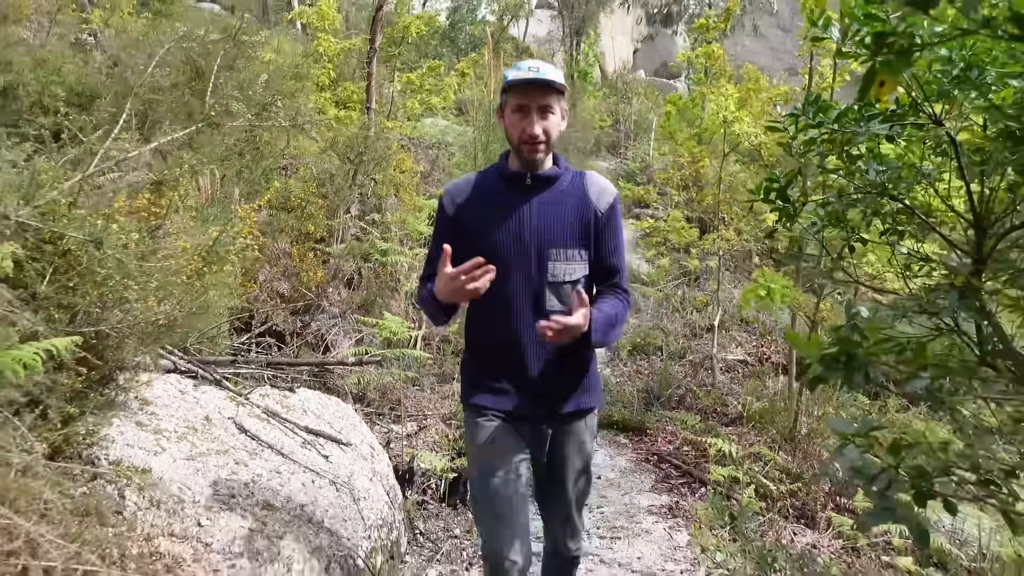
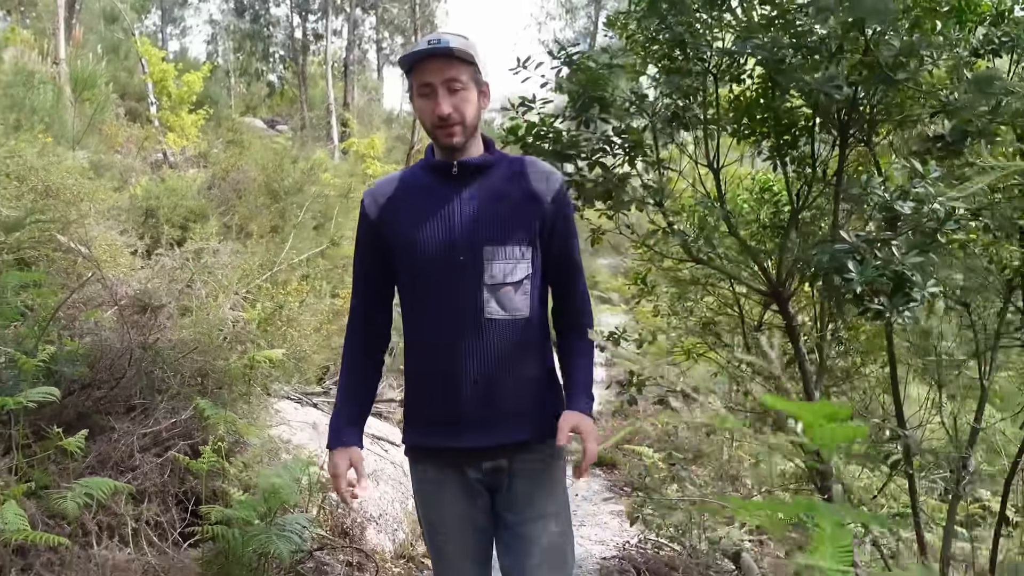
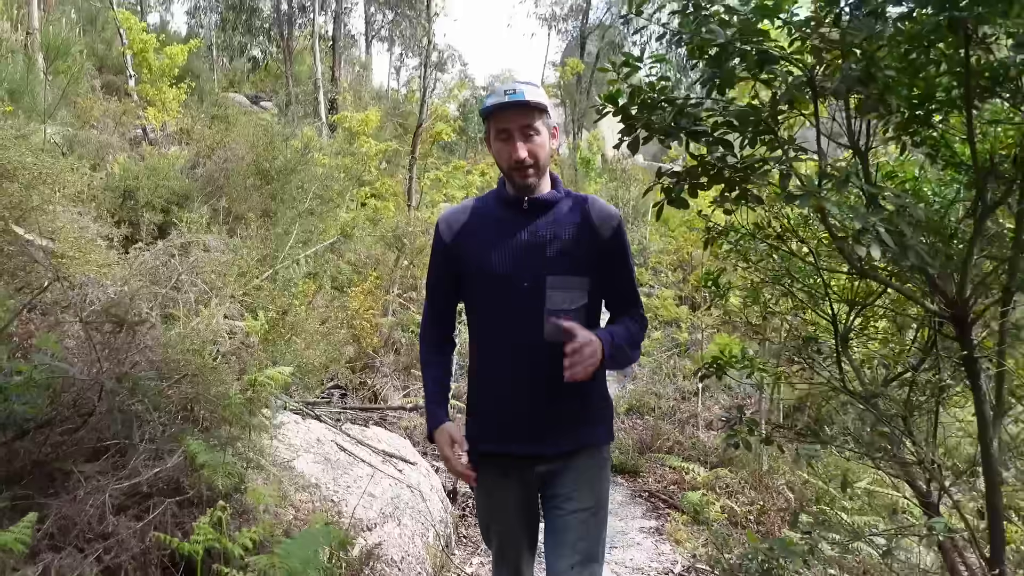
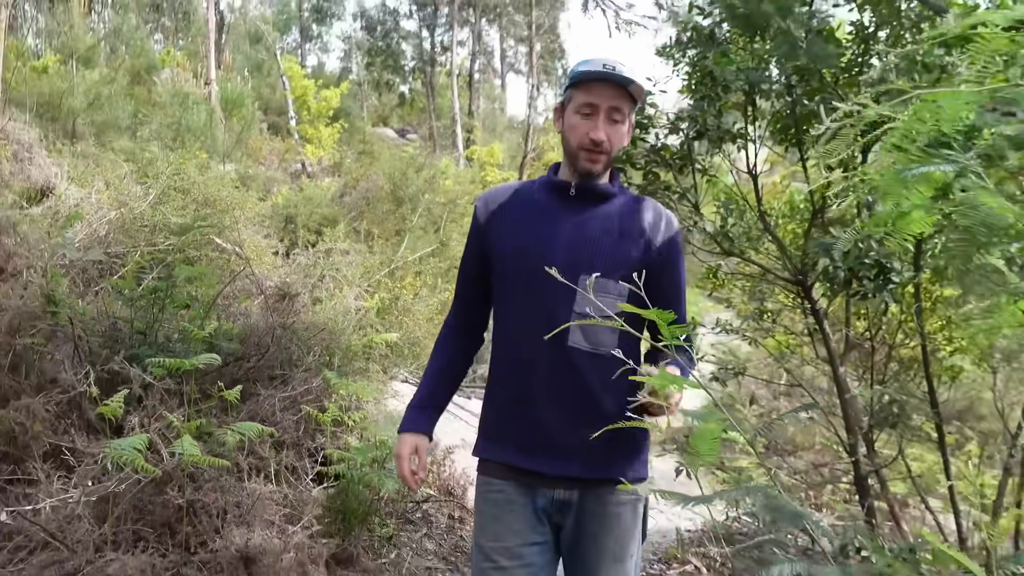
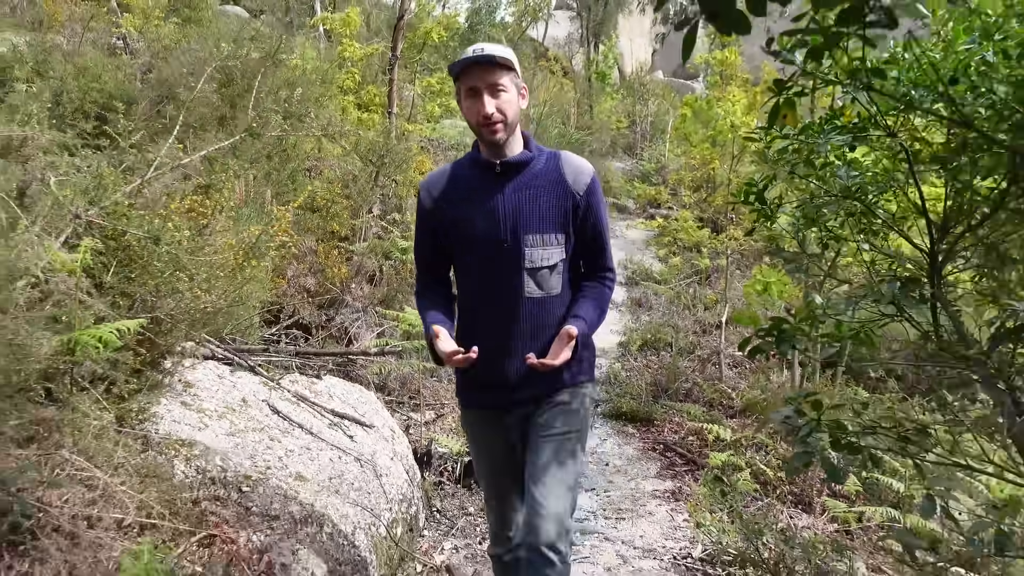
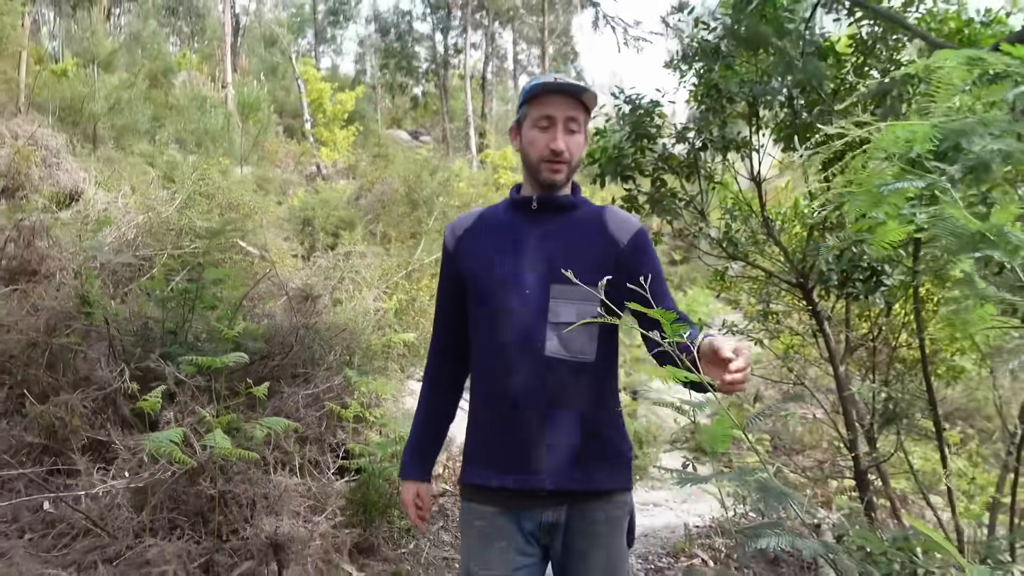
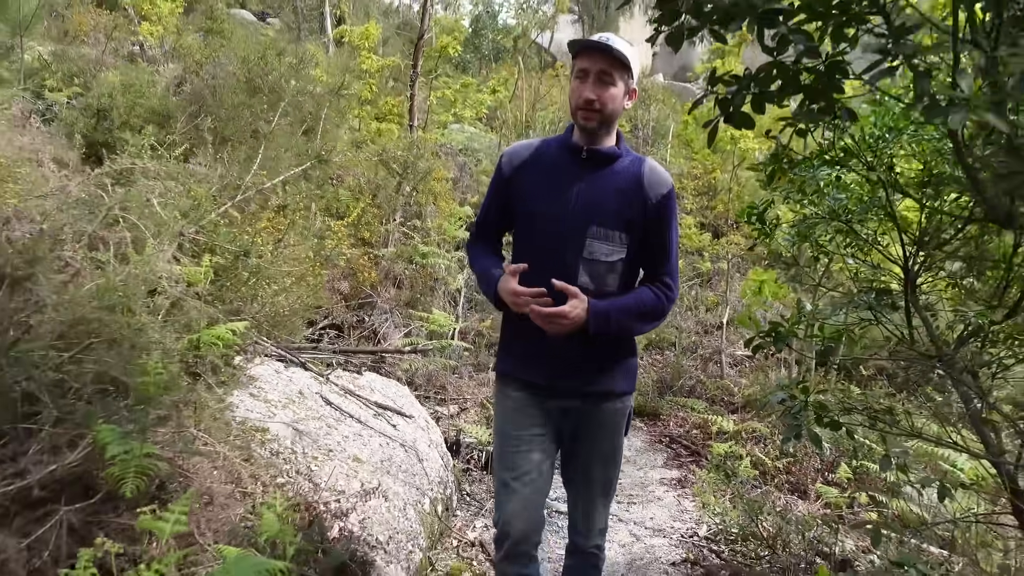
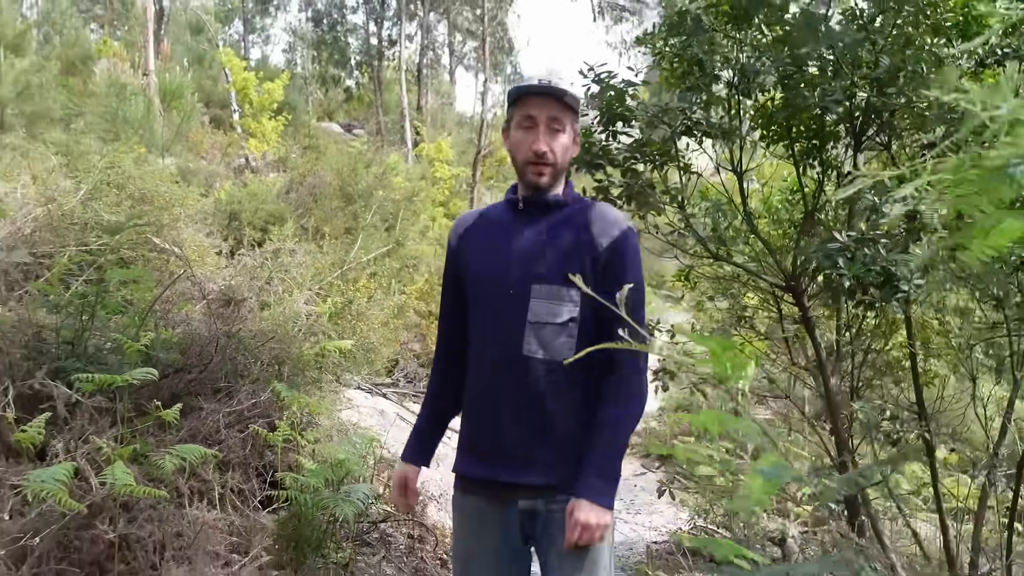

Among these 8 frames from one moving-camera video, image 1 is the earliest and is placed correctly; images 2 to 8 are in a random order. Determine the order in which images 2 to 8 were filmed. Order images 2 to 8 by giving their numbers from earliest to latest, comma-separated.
5, 7, 3, 2, 8, 4, 6
